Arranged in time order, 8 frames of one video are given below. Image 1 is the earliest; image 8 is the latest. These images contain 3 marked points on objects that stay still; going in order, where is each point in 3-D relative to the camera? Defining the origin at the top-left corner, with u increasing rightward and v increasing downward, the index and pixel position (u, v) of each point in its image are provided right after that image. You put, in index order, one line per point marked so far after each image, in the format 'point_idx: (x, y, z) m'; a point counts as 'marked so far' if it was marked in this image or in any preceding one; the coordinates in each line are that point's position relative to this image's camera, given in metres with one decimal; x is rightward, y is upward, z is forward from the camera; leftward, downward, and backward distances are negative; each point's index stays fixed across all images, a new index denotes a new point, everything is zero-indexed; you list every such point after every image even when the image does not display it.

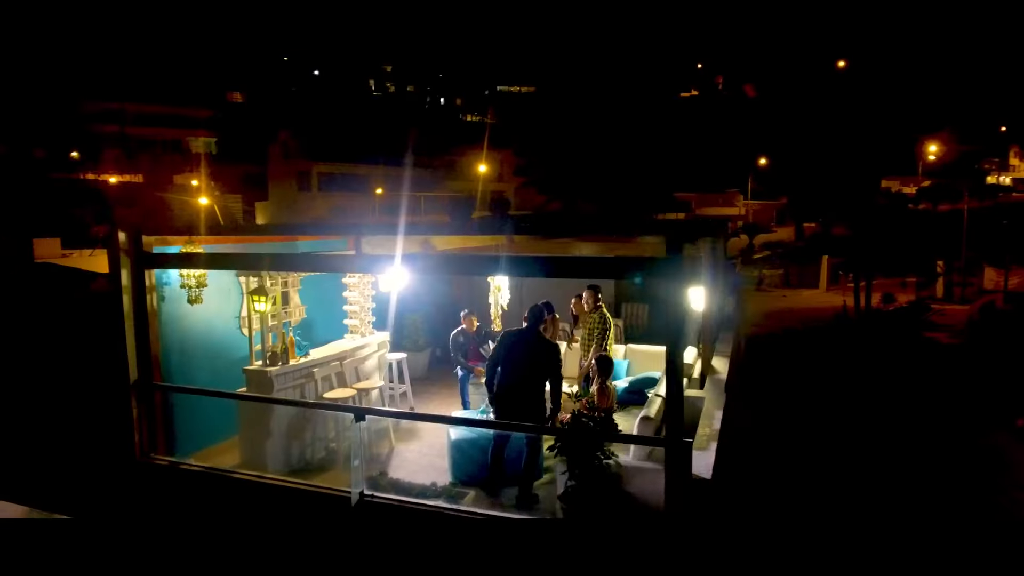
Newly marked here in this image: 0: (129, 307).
0: (-3.0, -0.2, +5.3) m
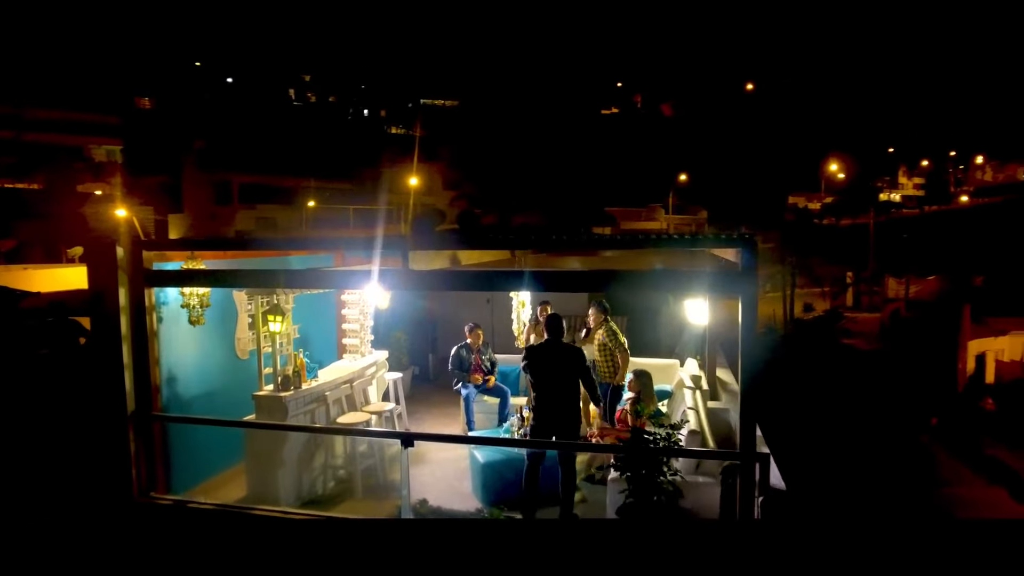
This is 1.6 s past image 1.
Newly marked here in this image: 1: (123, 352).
0: (-2.8, -0.3, +4.8) m
1: (-2.8, -0.5, +4.8) m
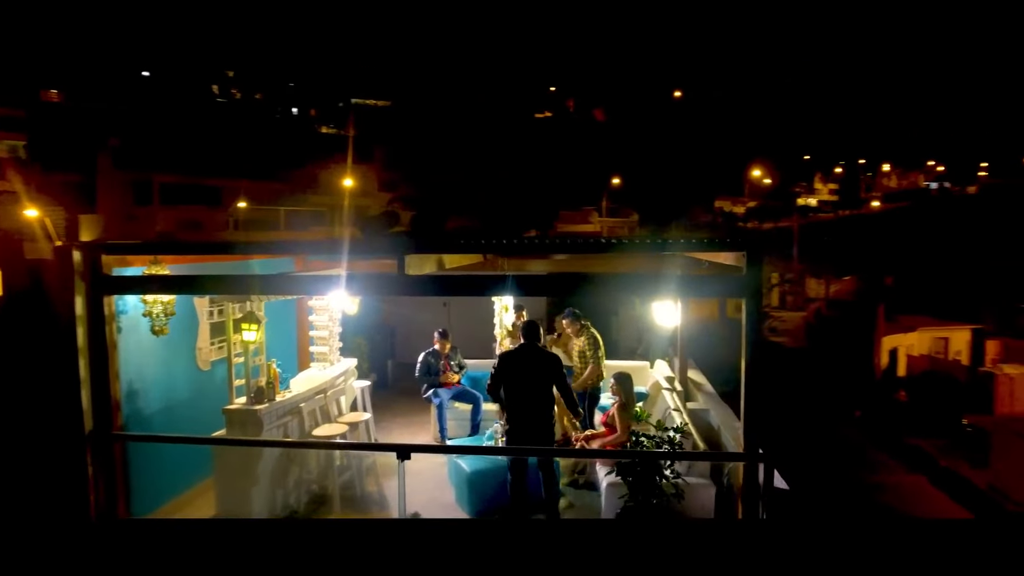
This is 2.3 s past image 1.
0: (-2.9, -0.4, +4.4) m
1: (-2.9, -0.5, +4.4) m
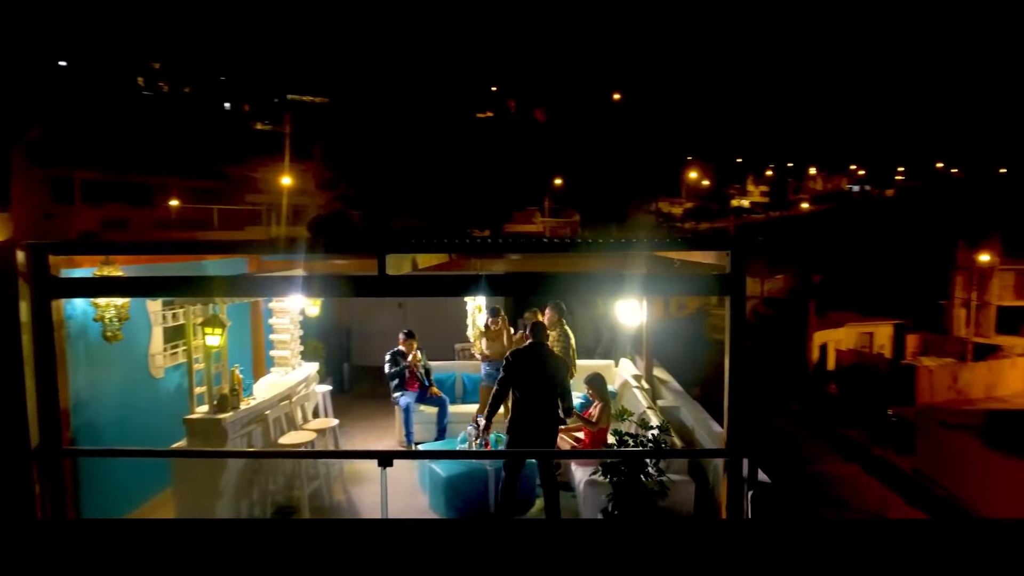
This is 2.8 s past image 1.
0: (-3.0, -0.4, +4.1) m
1: (-3.0, -0.6, +4.0) m
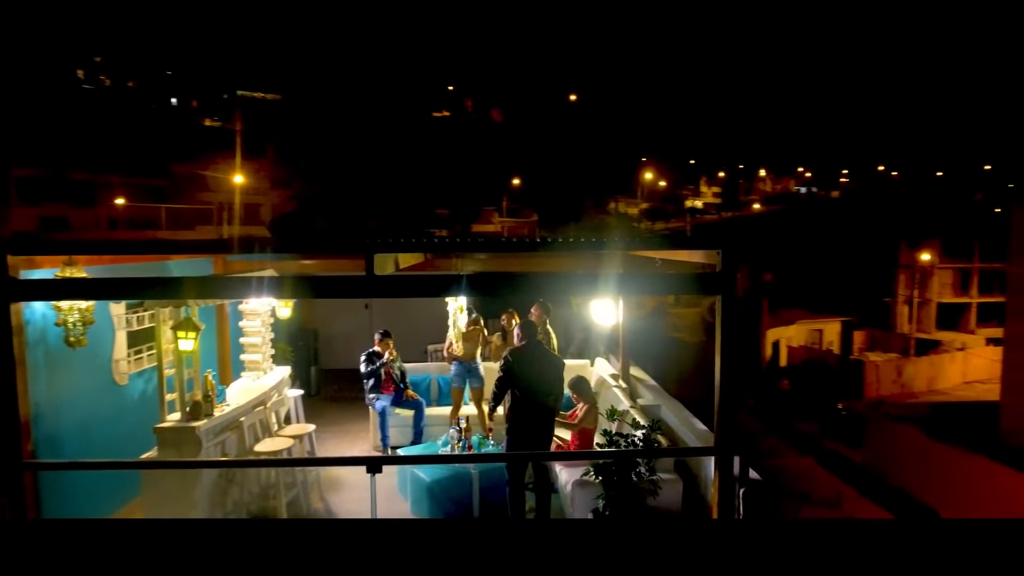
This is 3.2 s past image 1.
0: (-3.1, -0.4, +3.8) m
1: (-3.1, -0.6, +3.8) m
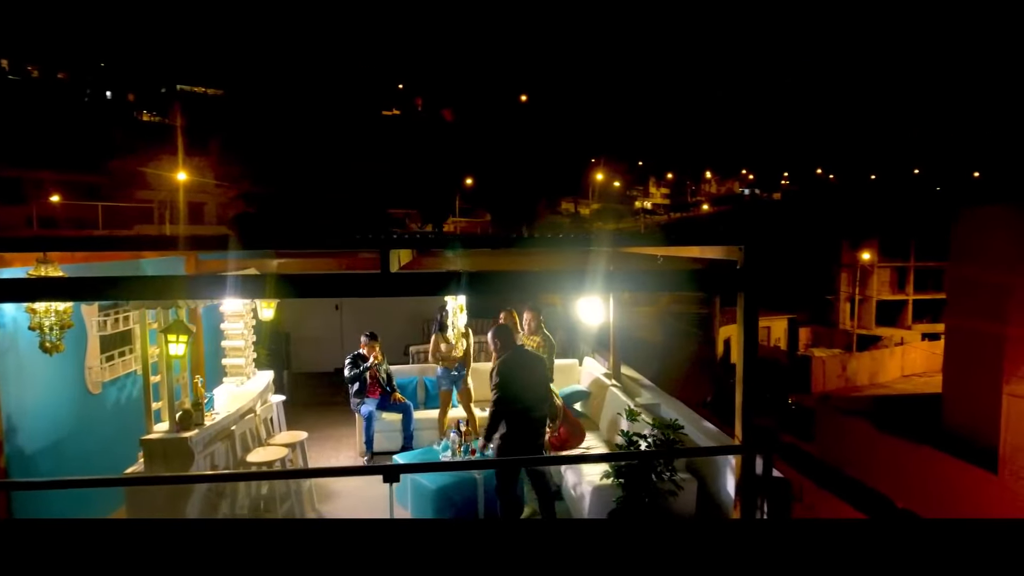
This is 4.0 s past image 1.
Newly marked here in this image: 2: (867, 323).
0: (-3.0, -0.4, +3.4) m
1: (-3.0, -0.6, +3.4) m
2: (+10.0, -1.0, +18.7) m
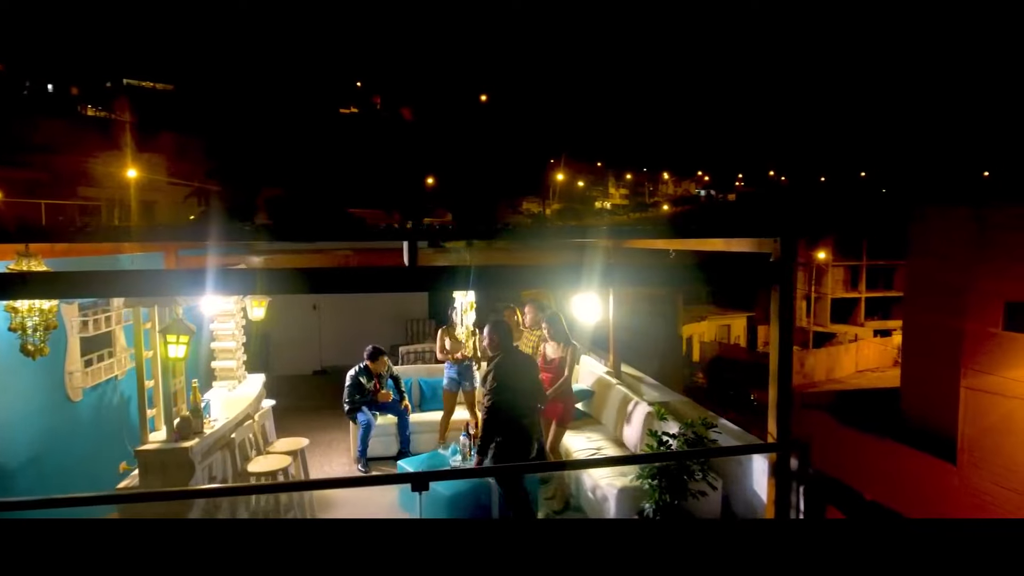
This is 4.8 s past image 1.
0: (-2.8, -0.4, +3.0) m
1: (-2.8, -0.6, +3.0) m
2: (+9.1, -0.9, +19.1) m
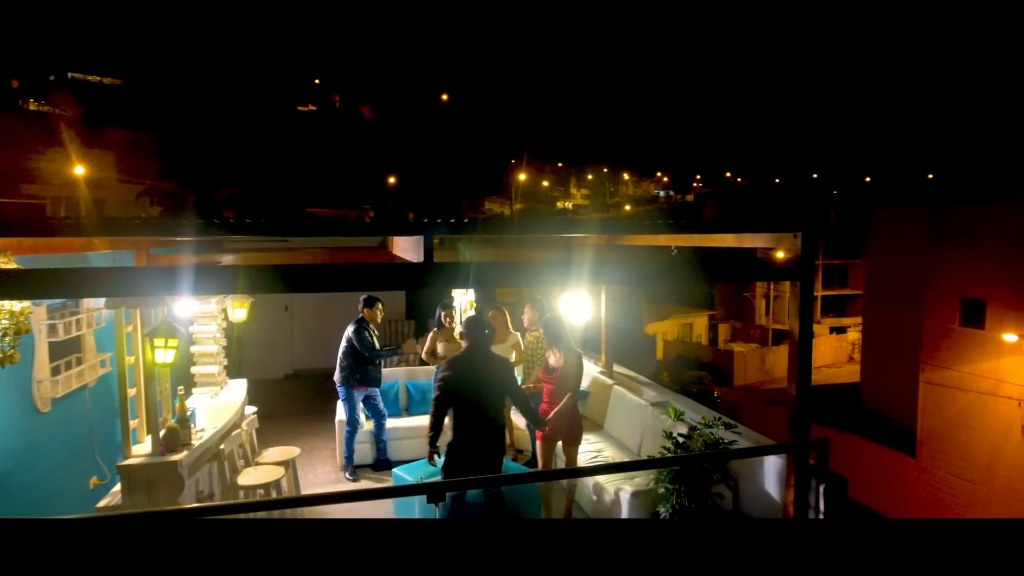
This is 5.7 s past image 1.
0: (-2.7, -0.4, +2.7) m
1: (-2.7, -0.6, +2.6) m
2: (+8.2, -0.9, +19.5) m
